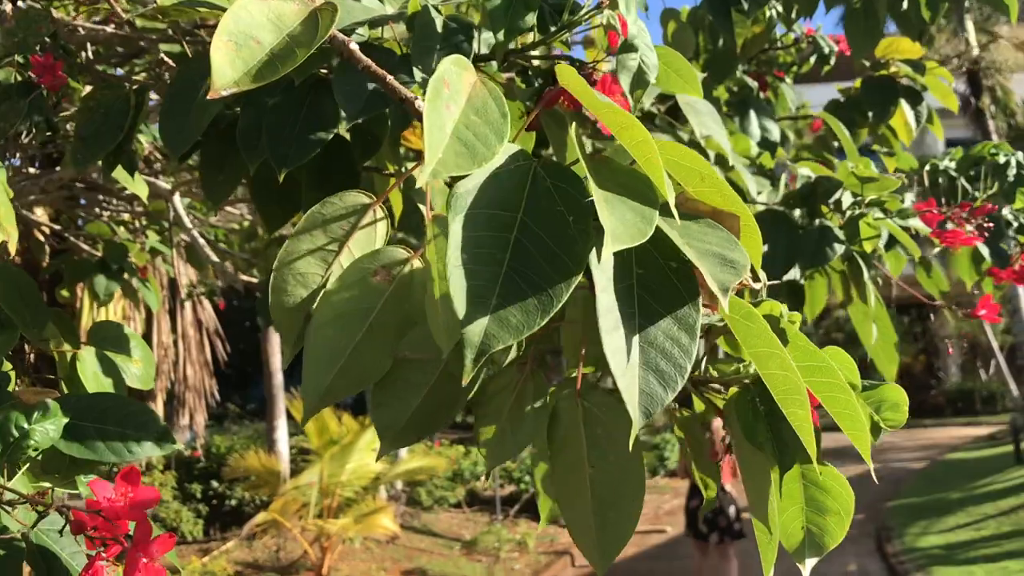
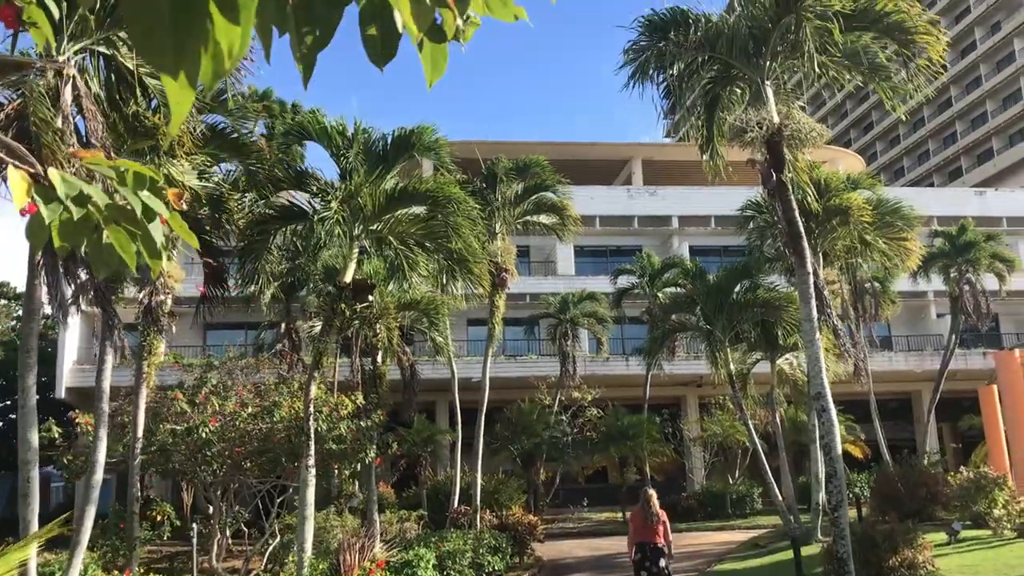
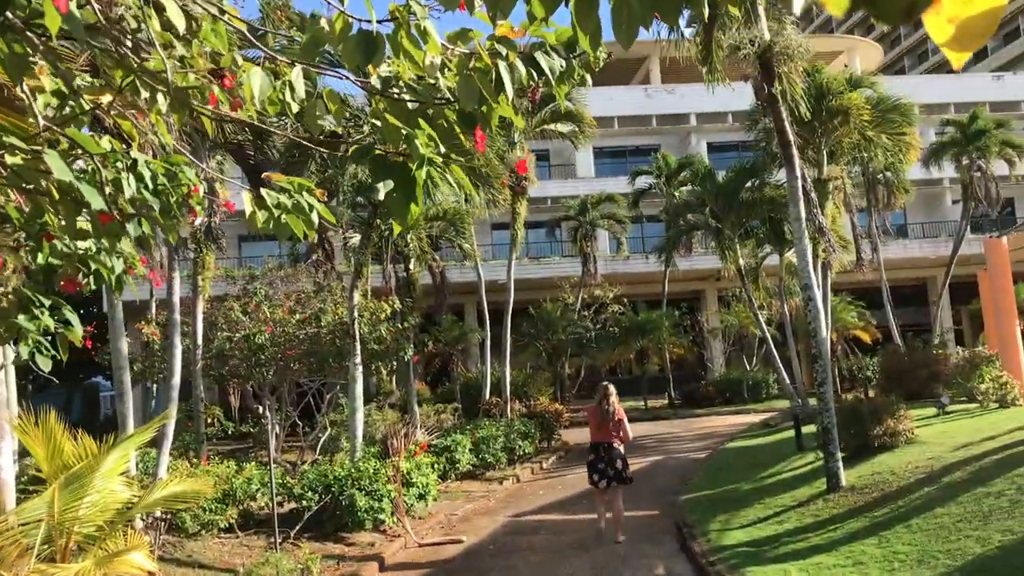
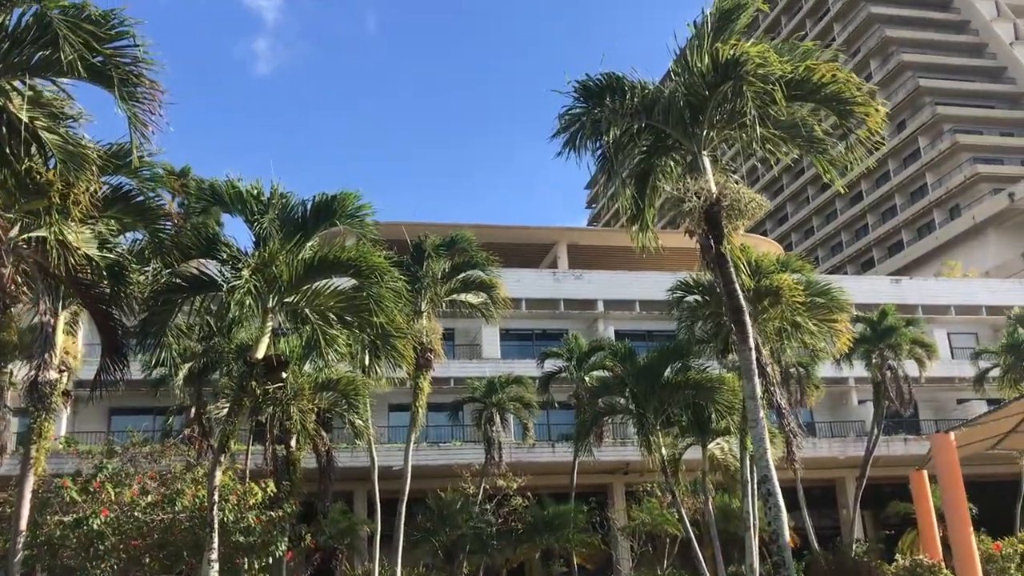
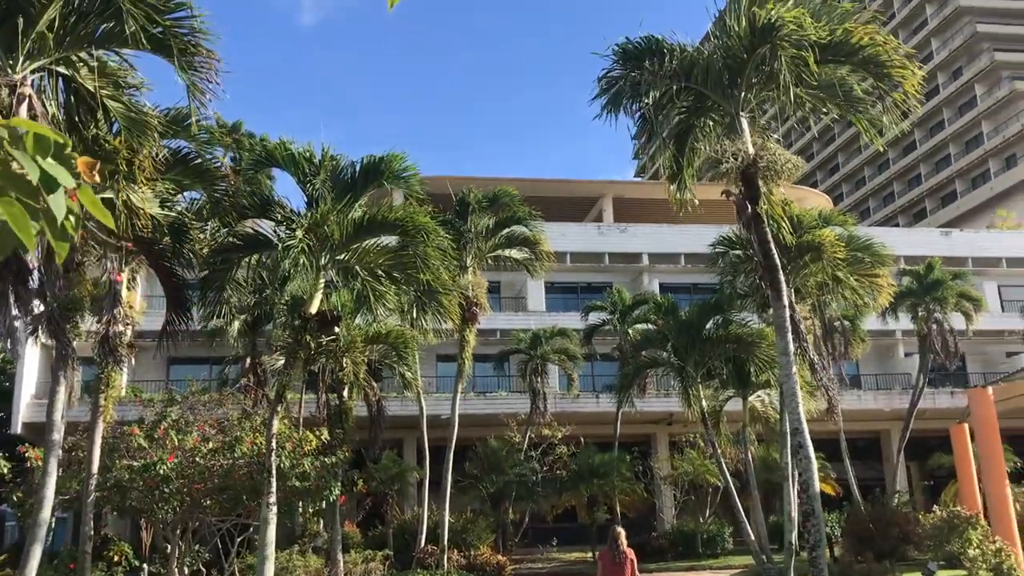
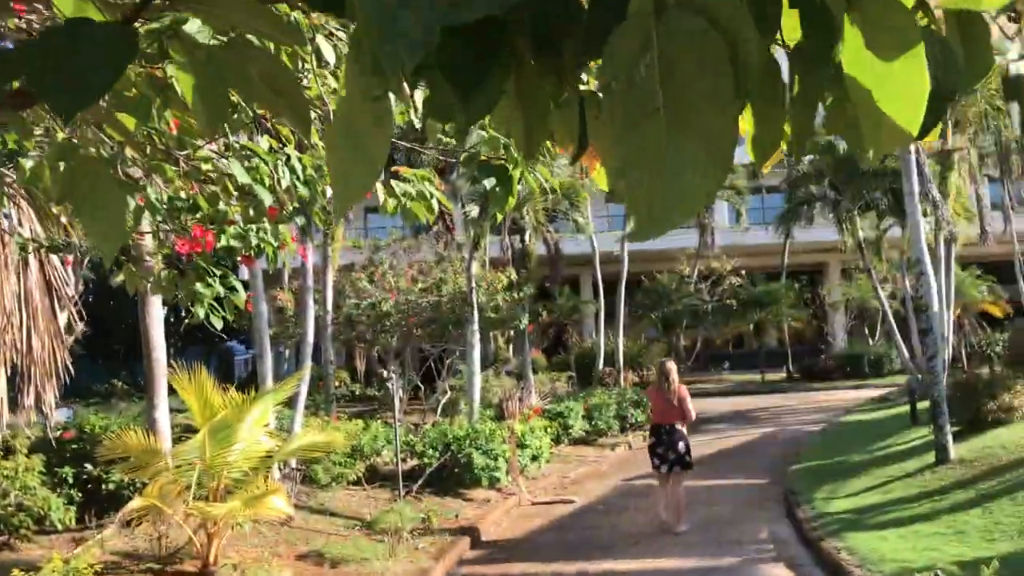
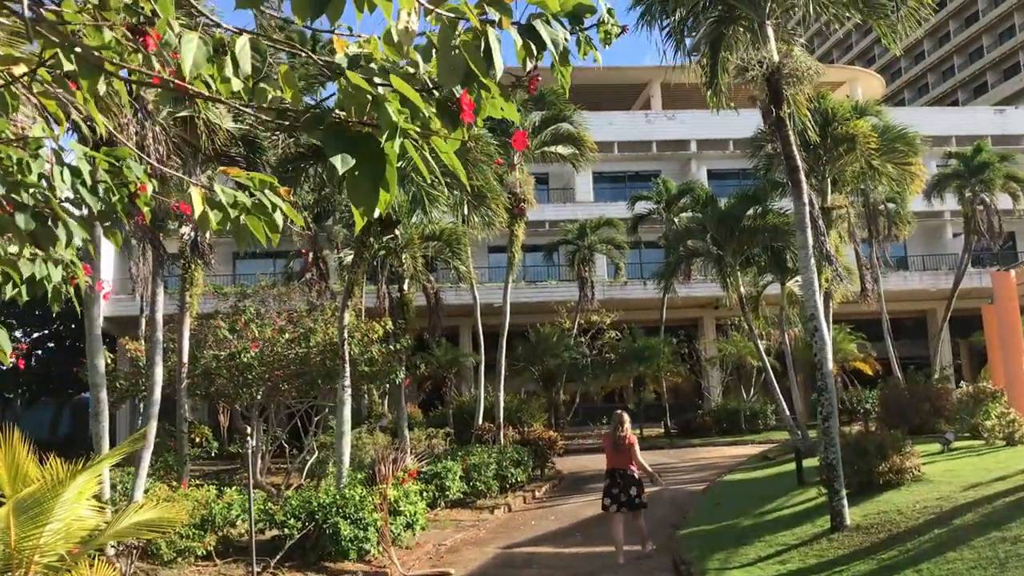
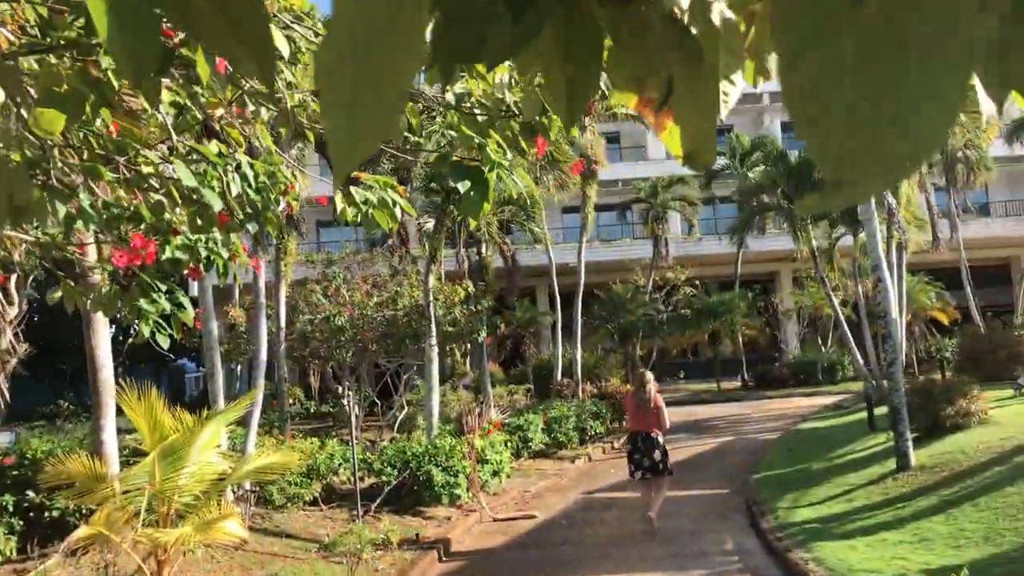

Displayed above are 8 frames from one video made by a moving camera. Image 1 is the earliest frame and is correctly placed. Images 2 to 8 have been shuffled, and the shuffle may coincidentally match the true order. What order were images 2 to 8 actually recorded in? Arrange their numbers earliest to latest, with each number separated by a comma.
6, 8, 3, 7, 2, 5, 4
